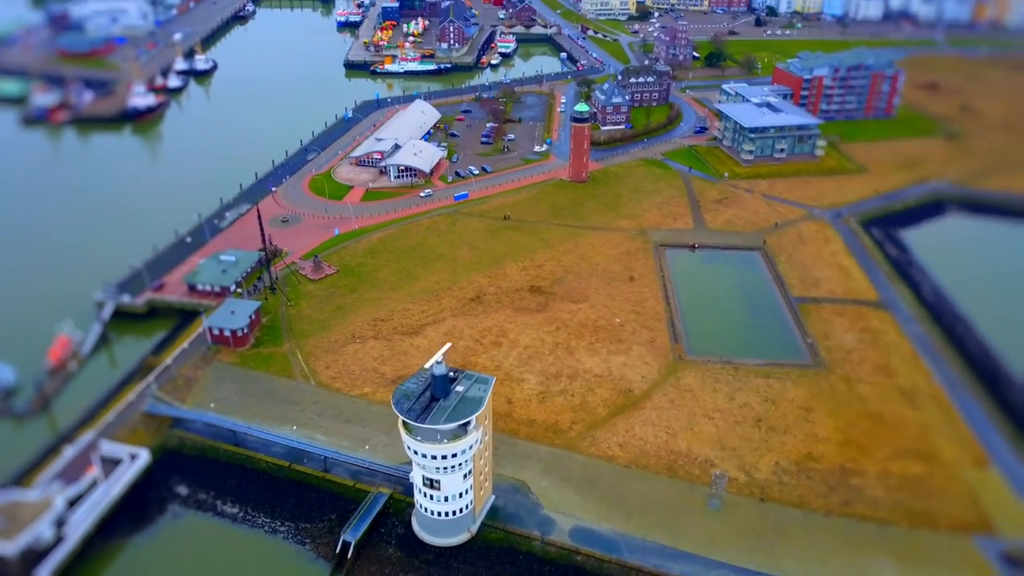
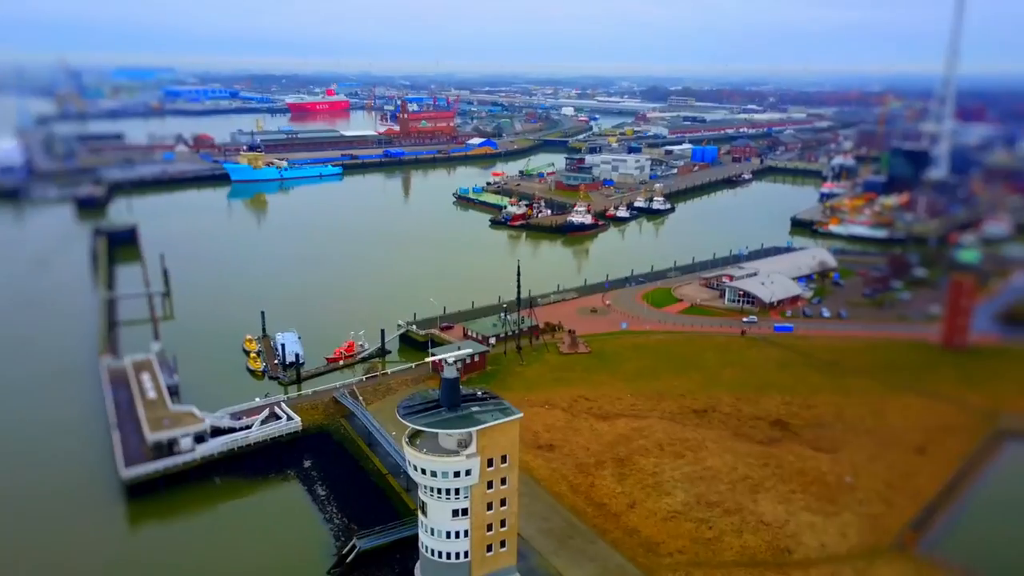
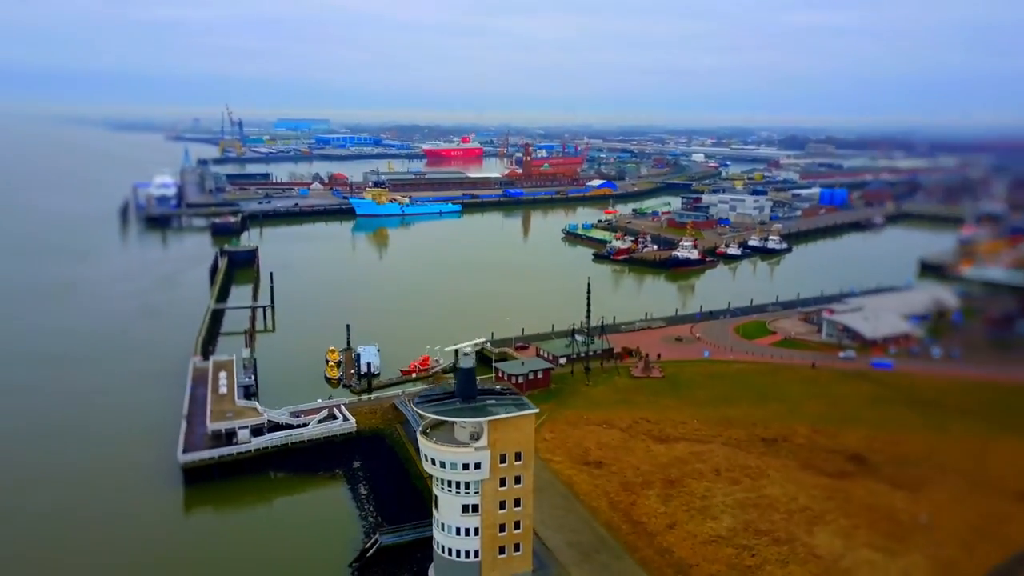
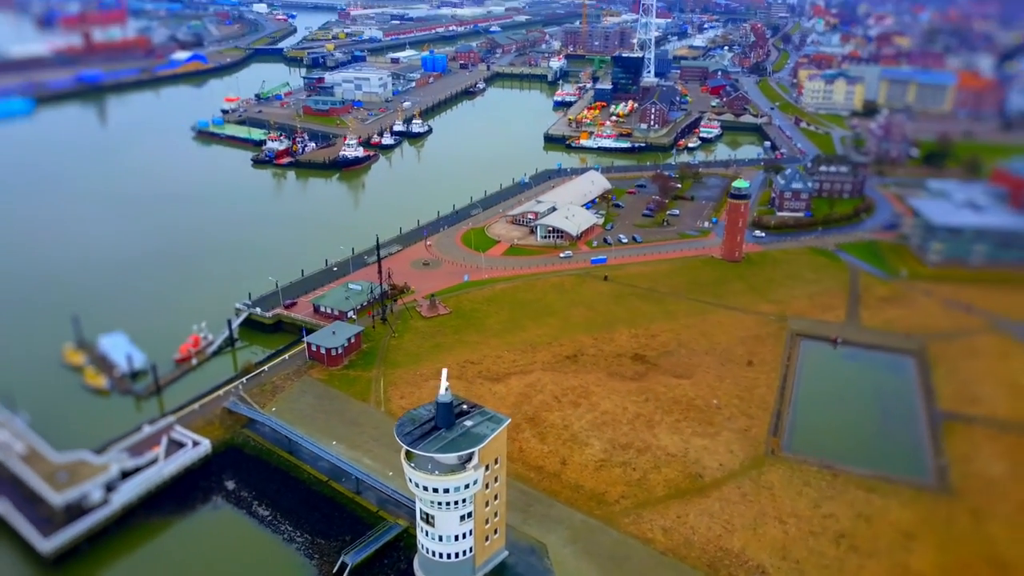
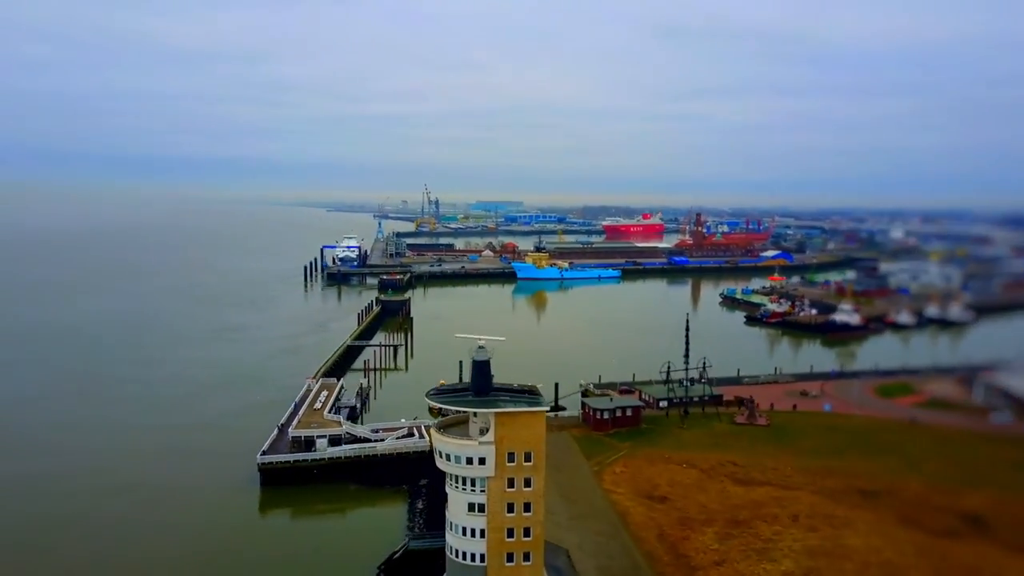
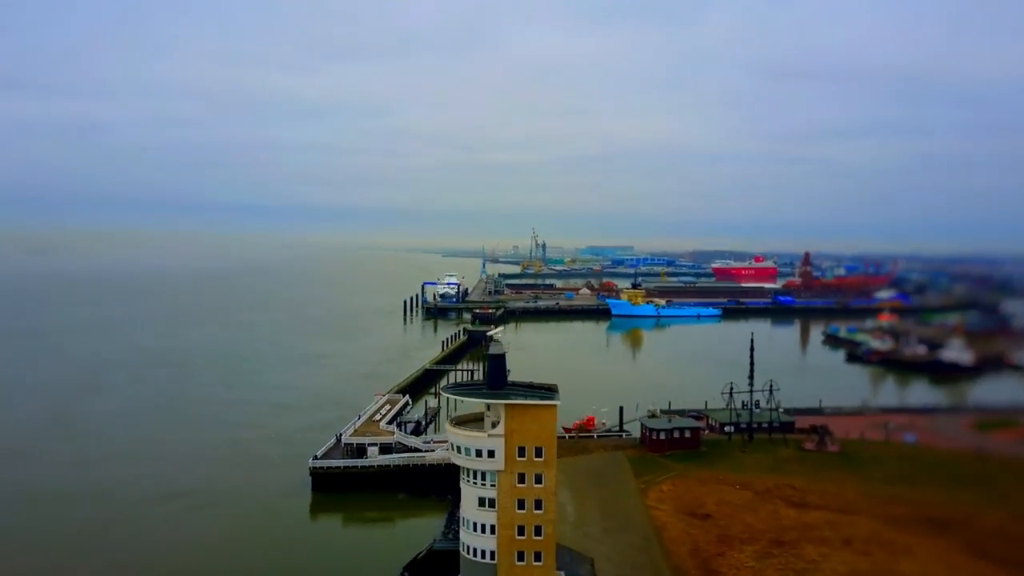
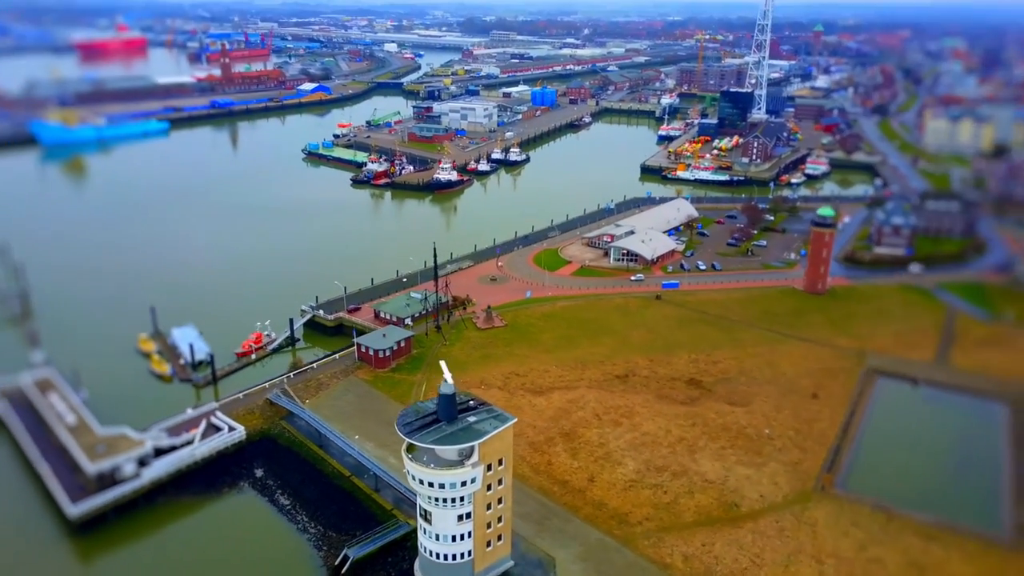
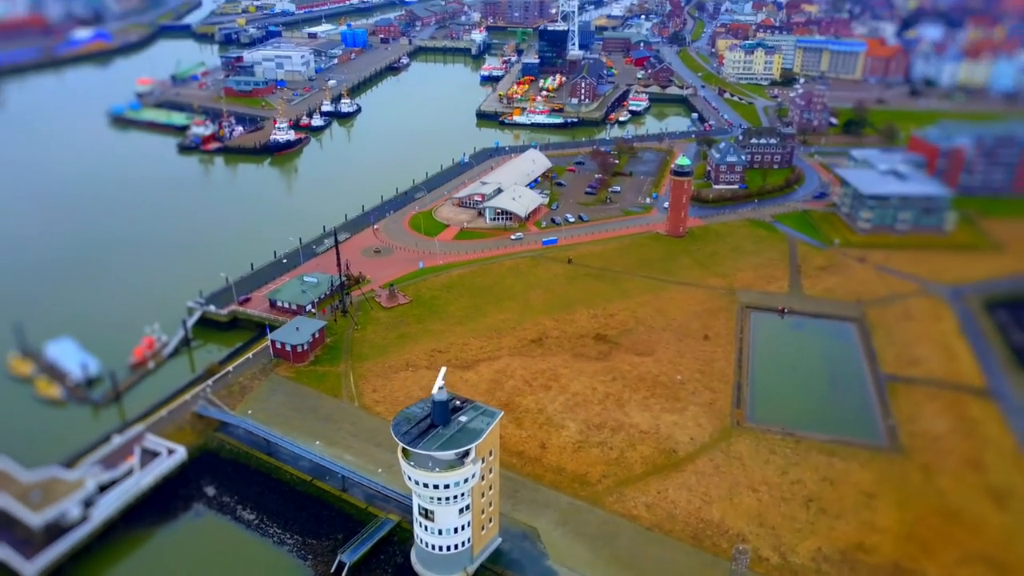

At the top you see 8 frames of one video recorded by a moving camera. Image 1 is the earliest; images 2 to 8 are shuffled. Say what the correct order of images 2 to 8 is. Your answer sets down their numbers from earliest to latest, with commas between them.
8, 4, 7, 2, 3, 5, 6
